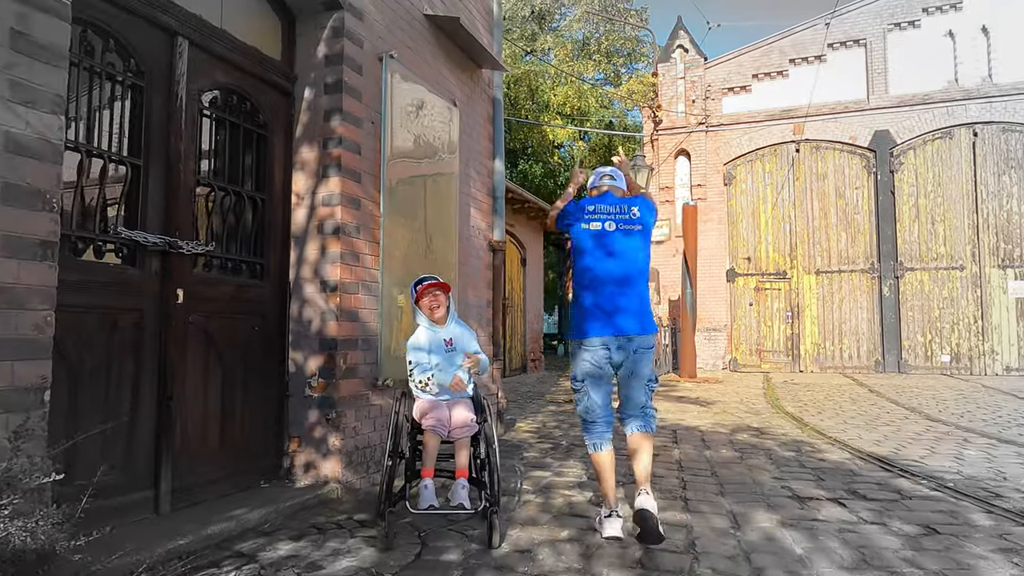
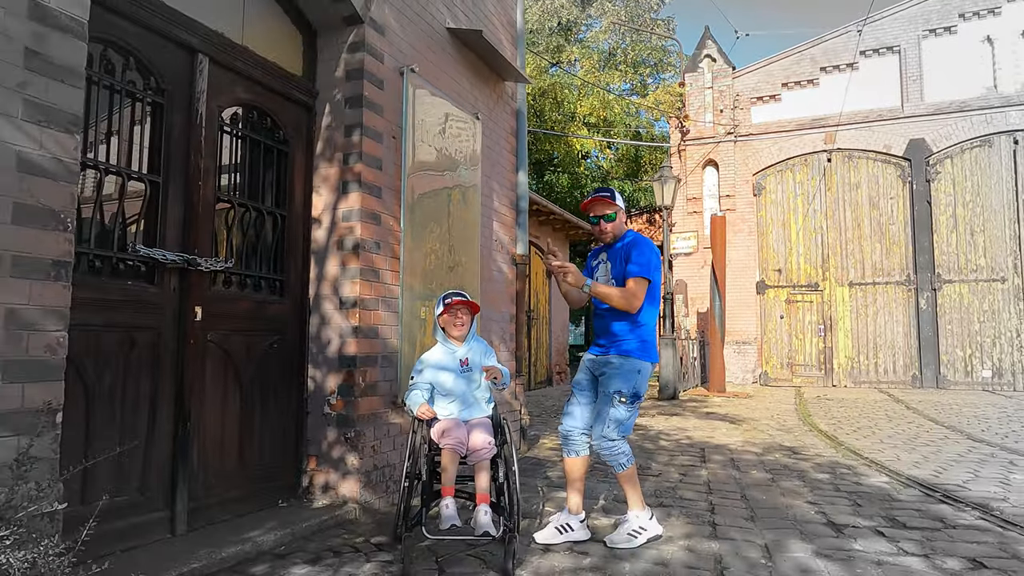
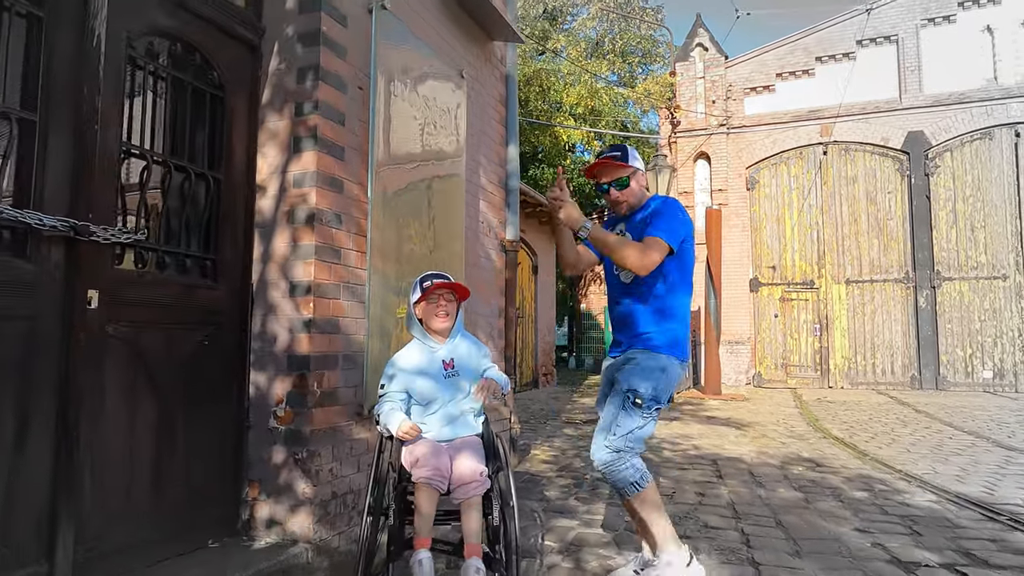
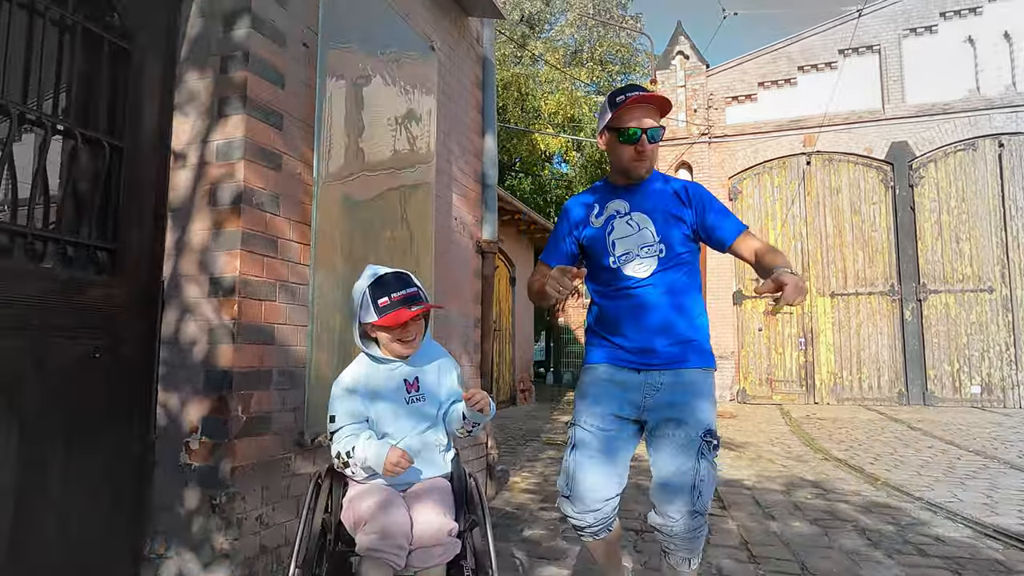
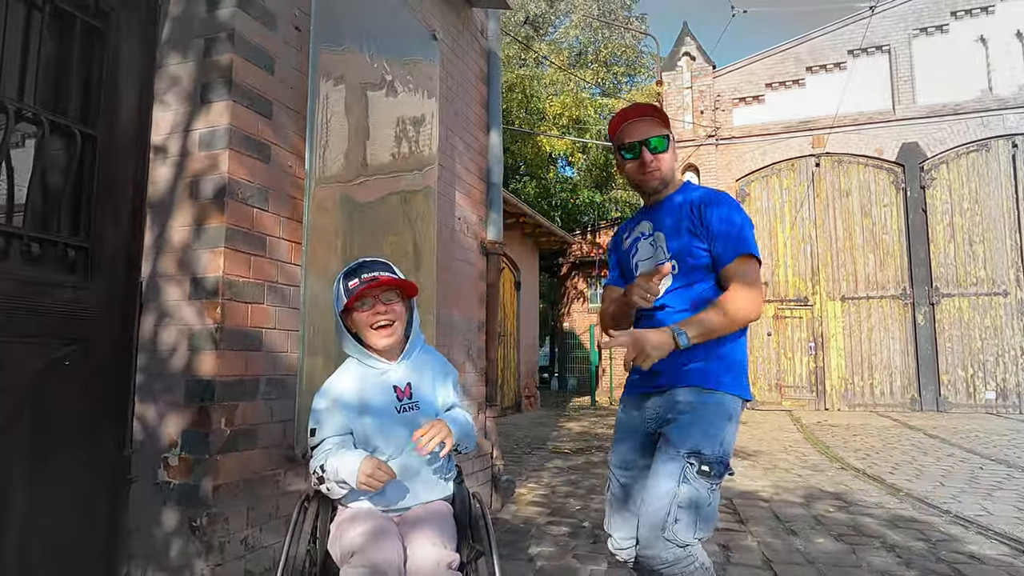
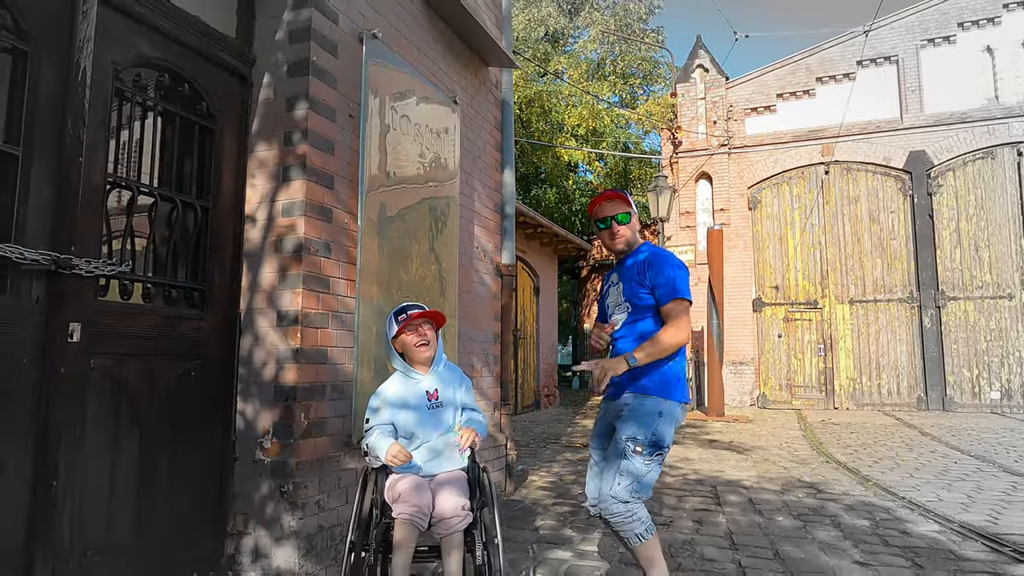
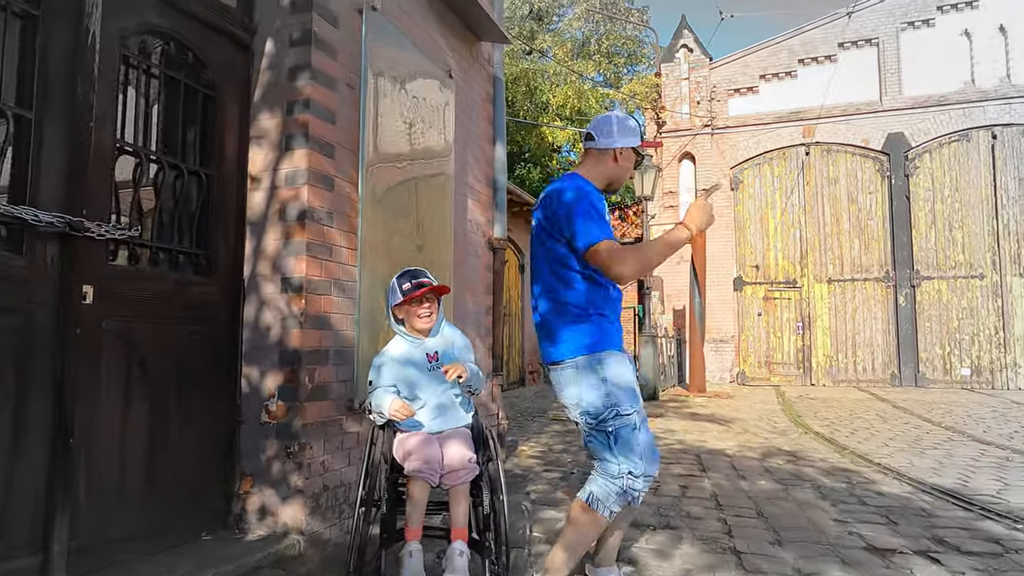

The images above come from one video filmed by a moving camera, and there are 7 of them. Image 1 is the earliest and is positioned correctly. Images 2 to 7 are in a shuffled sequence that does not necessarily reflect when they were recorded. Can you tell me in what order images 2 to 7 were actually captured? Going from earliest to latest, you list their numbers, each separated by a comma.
7, 4, 5, 6, 2, 3
